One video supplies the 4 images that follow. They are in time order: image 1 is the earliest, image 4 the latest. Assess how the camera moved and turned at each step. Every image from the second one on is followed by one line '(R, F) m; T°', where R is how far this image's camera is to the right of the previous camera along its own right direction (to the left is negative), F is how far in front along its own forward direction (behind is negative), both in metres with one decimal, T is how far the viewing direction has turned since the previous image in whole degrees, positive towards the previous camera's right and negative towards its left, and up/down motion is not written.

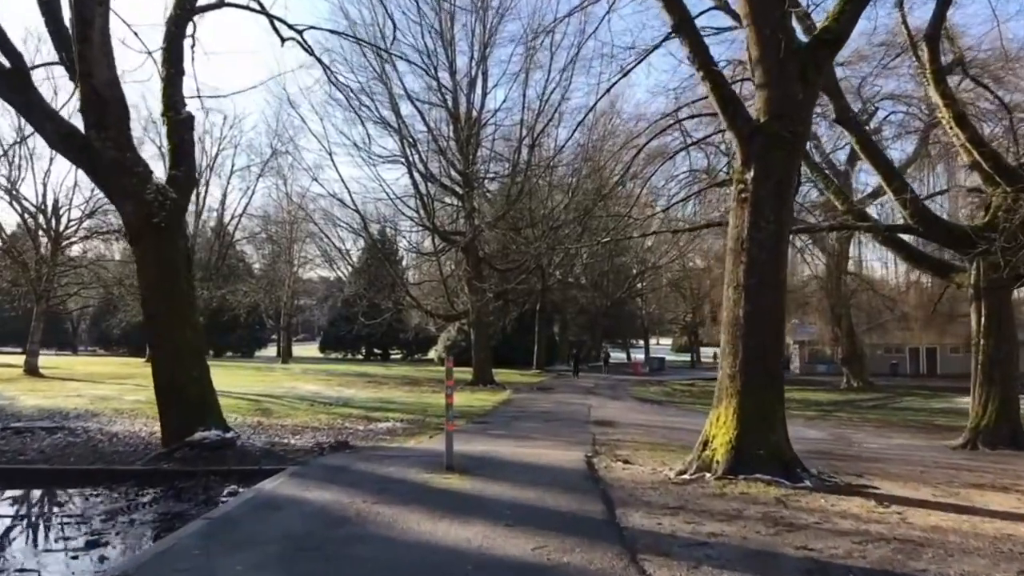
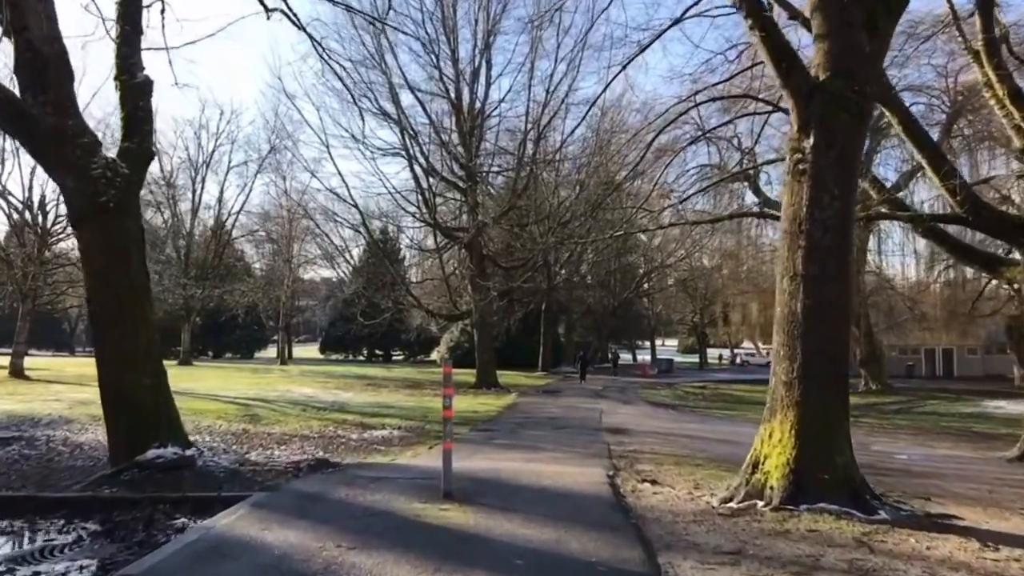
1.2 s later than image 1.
(-0.1, +1.4) m; 0°
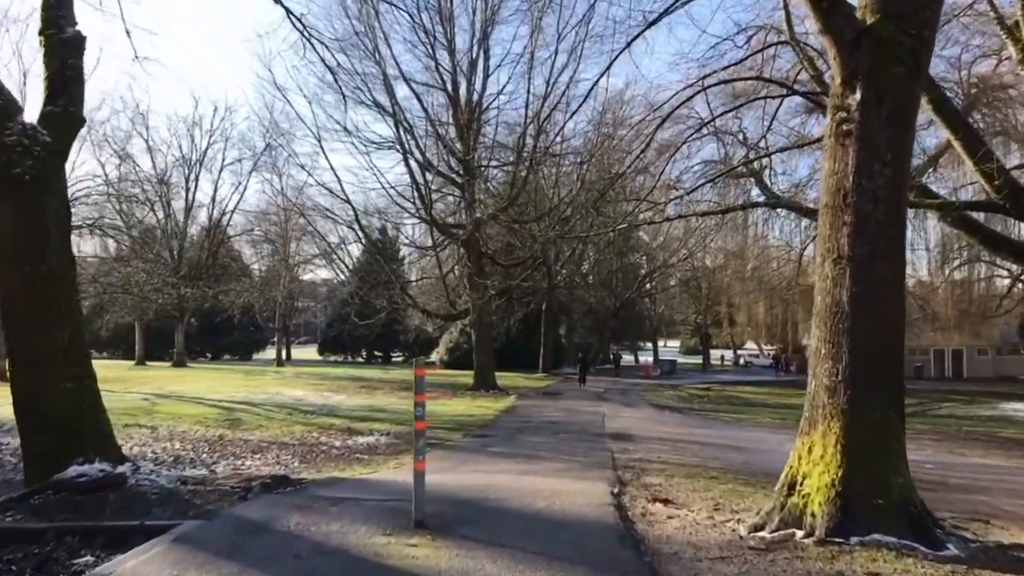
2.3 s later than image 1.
(+0.1, +1.2) m; 0°
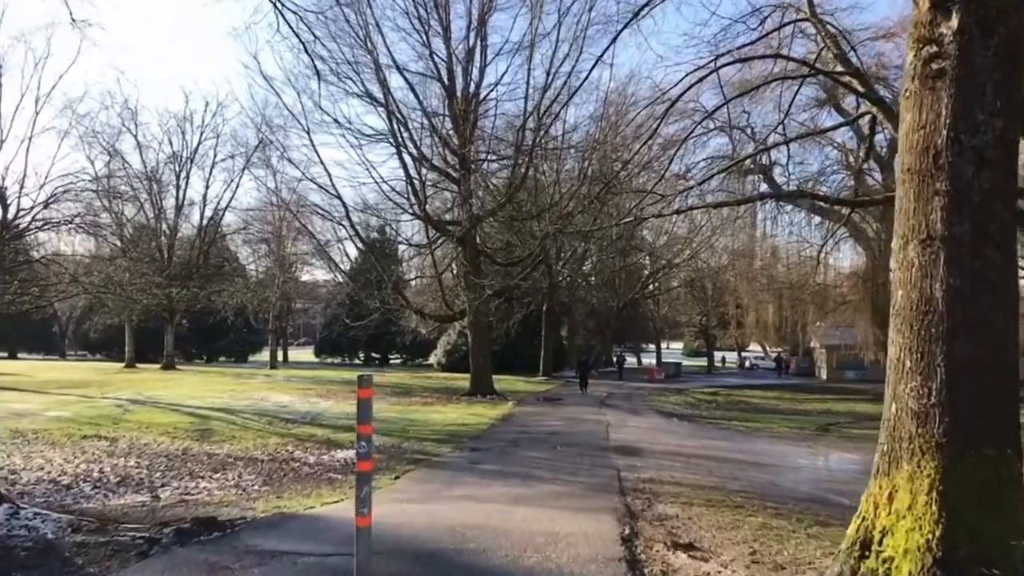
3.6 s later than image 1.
(+0.1, +1.5) m; 0°
